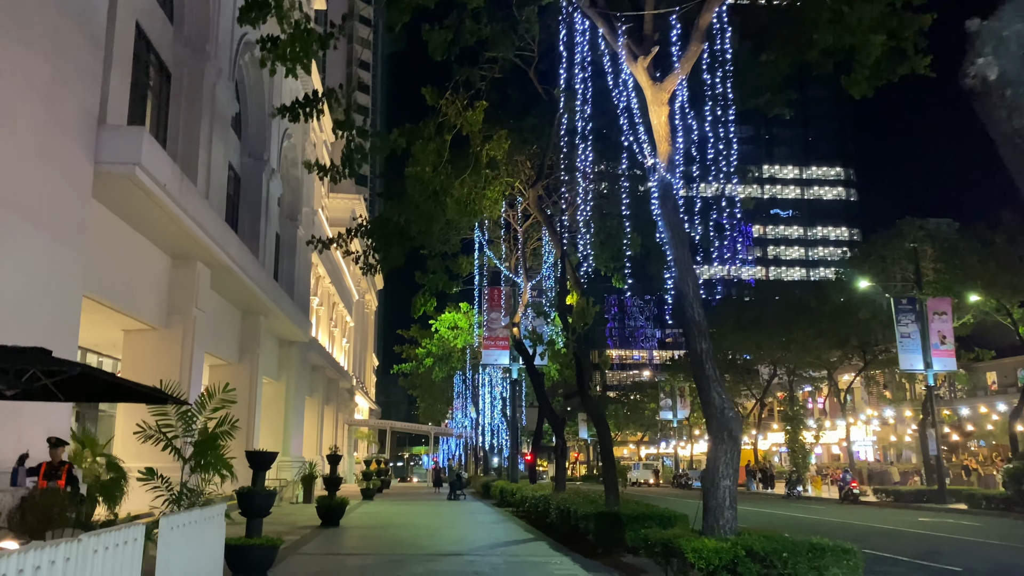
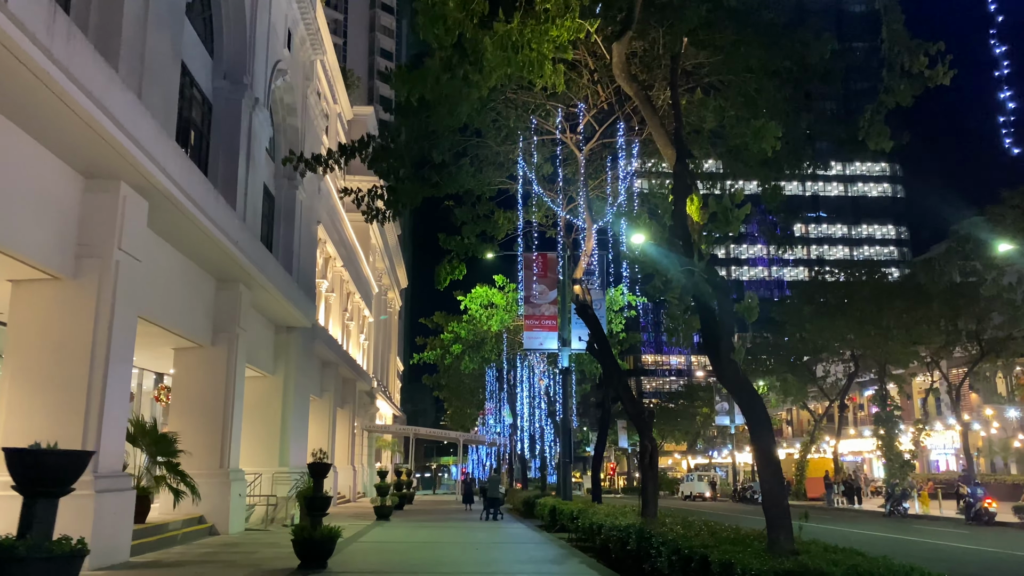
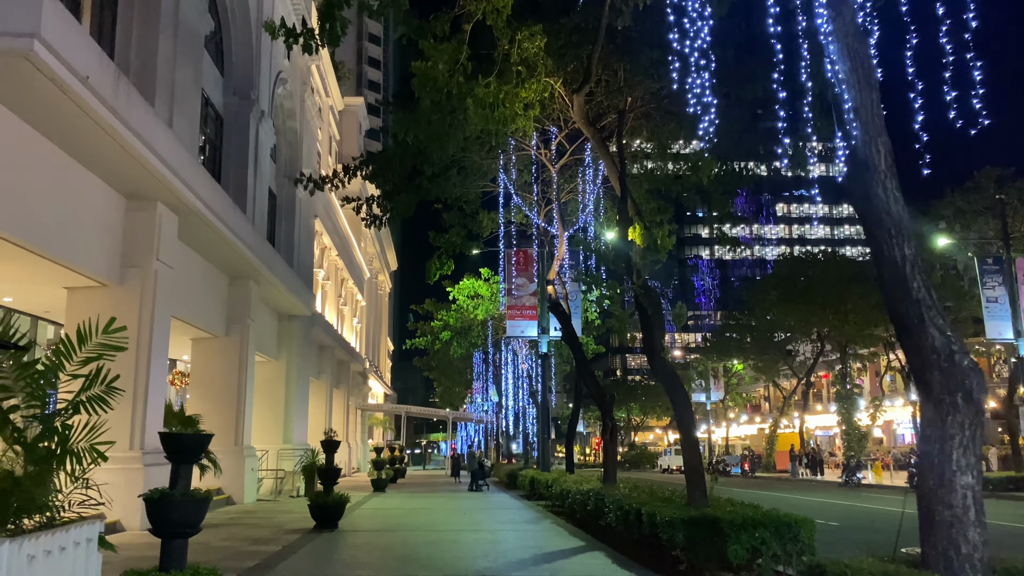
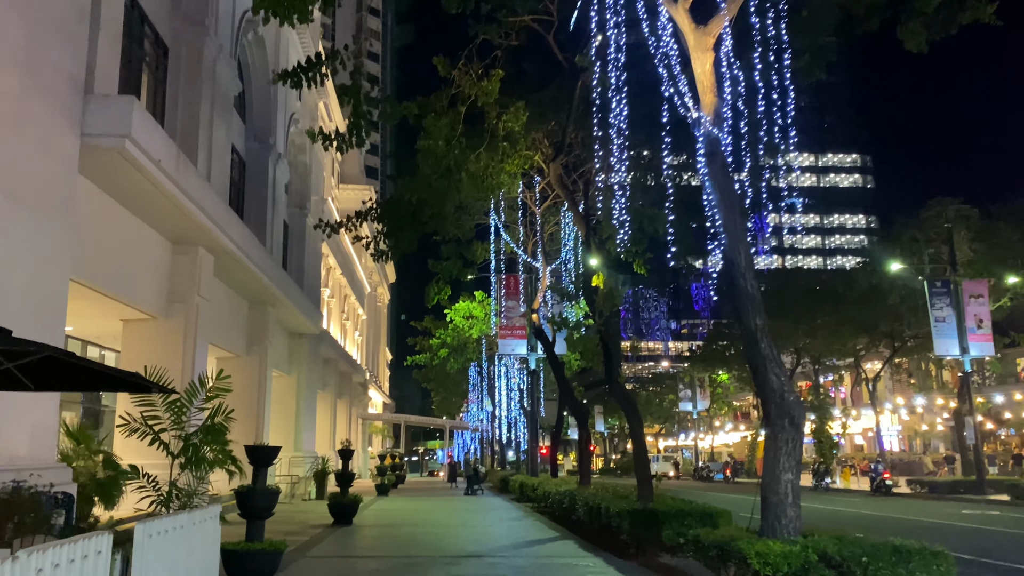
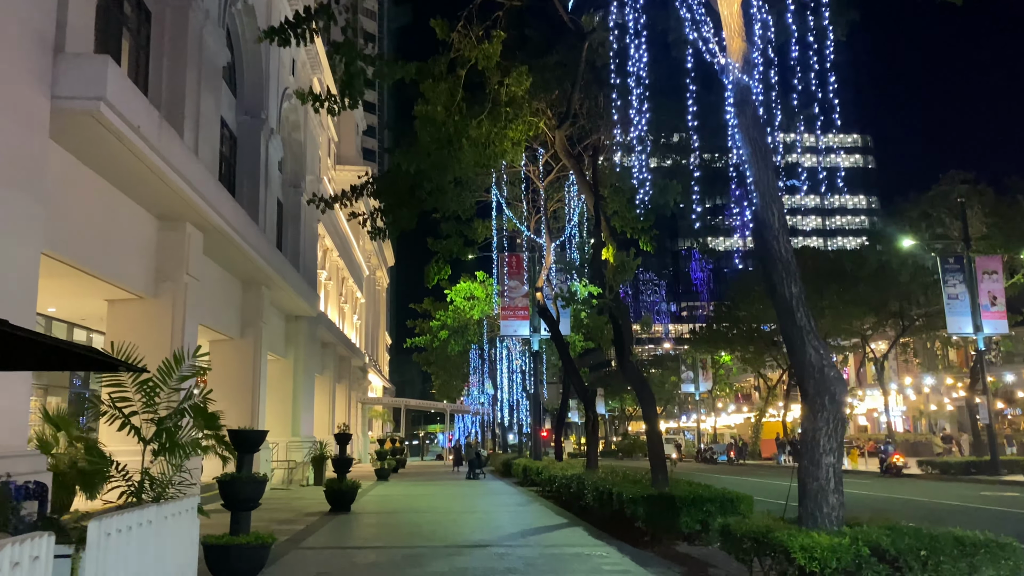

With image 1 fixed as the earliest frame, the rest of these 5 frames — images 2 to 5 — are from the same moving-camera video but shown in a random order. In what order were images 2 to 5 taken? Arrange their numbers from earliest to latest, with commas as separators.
4, 5, 3, 2
